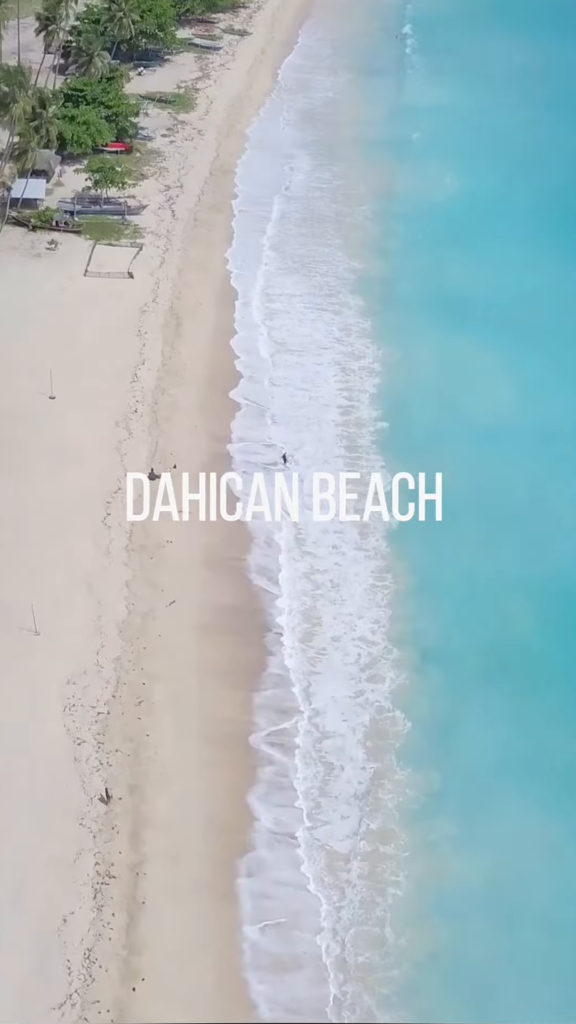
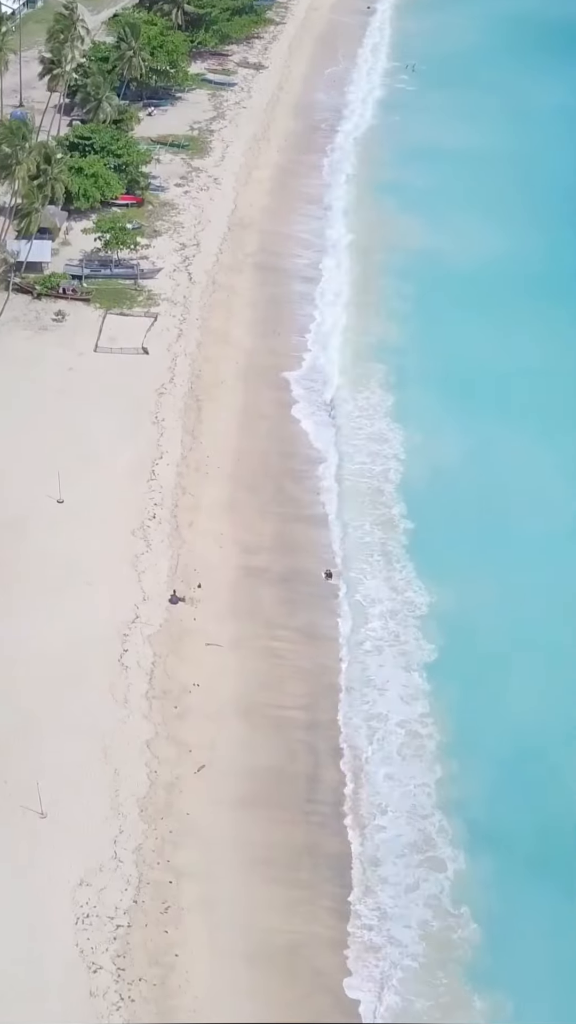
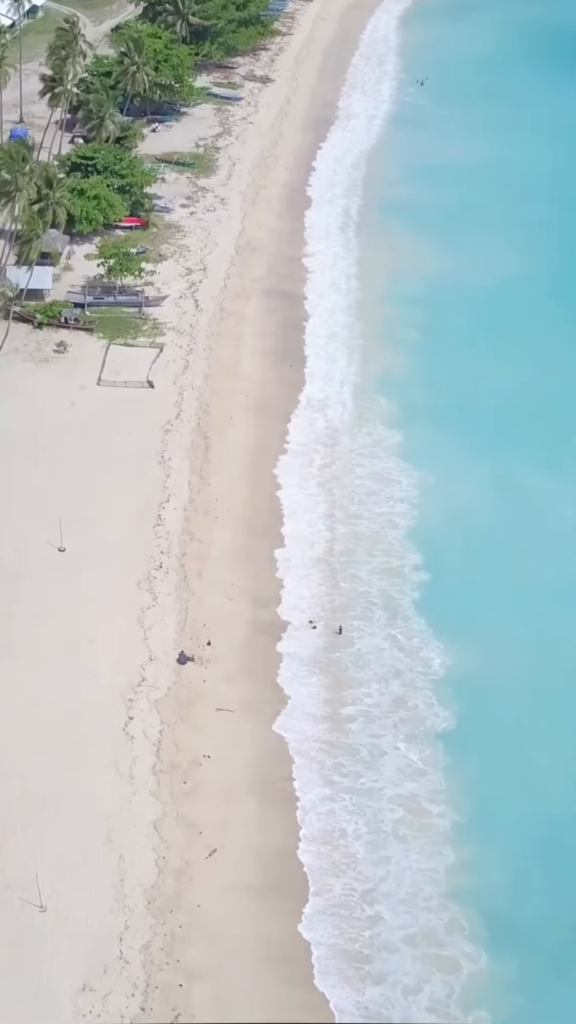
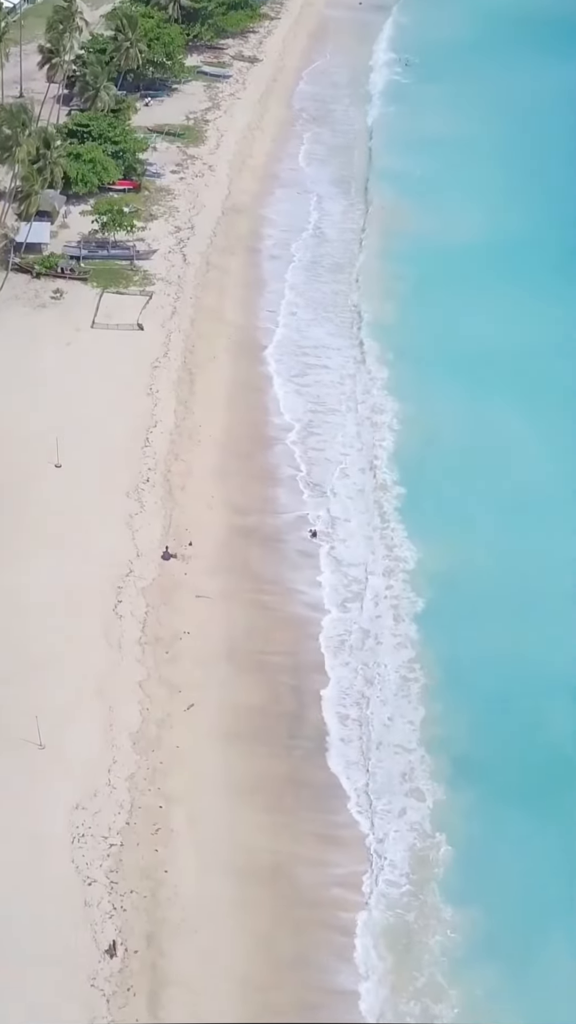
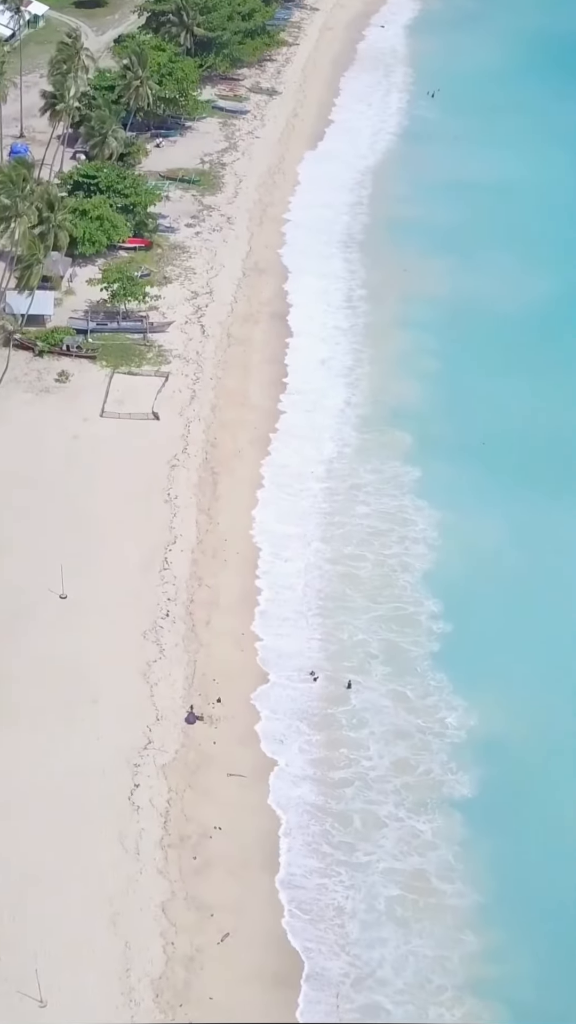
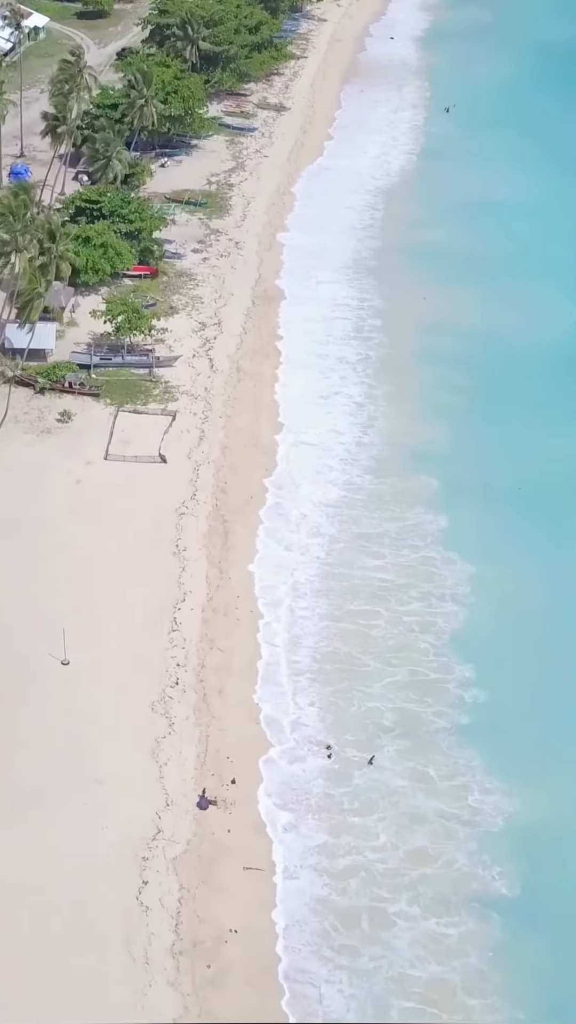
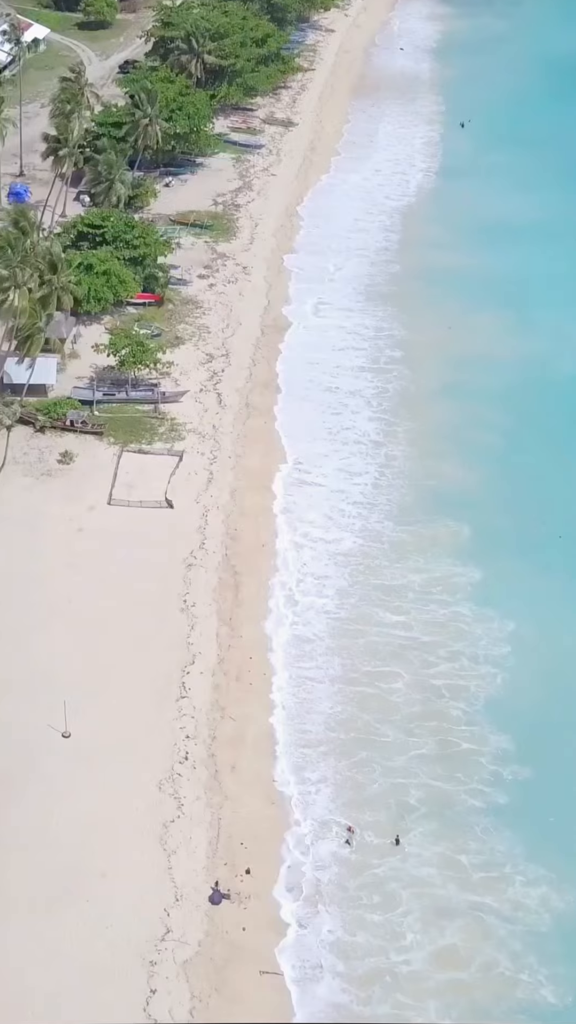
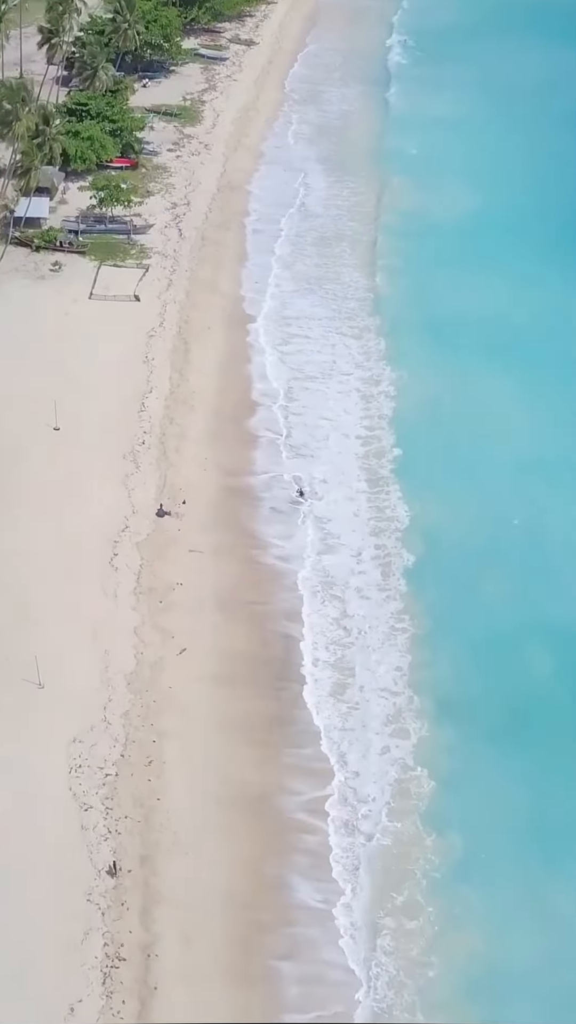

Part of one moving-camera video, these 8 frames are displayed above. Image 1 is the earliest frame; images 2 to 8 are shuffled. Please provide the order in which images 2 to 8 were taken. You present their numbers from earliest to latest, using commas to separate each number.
8, 4, 2, 3, 5, 6, 7
